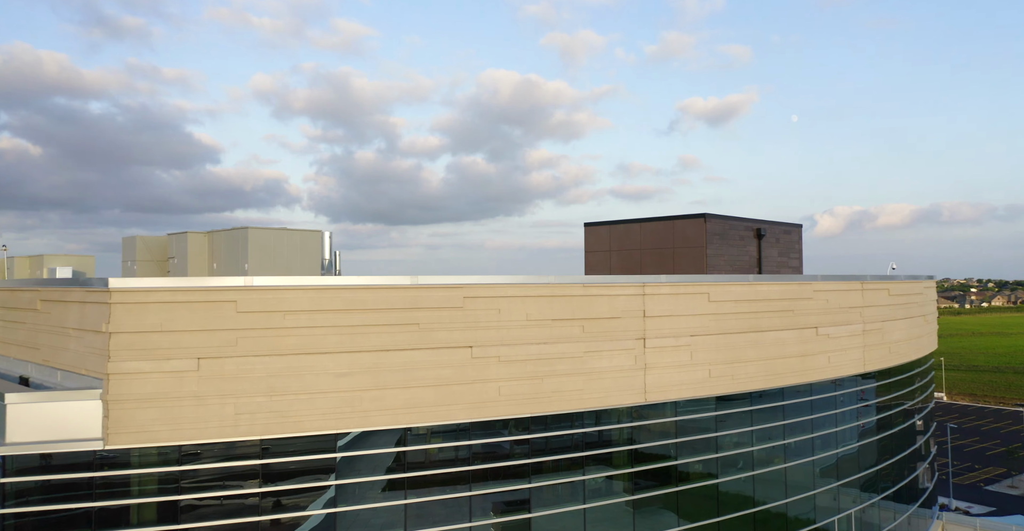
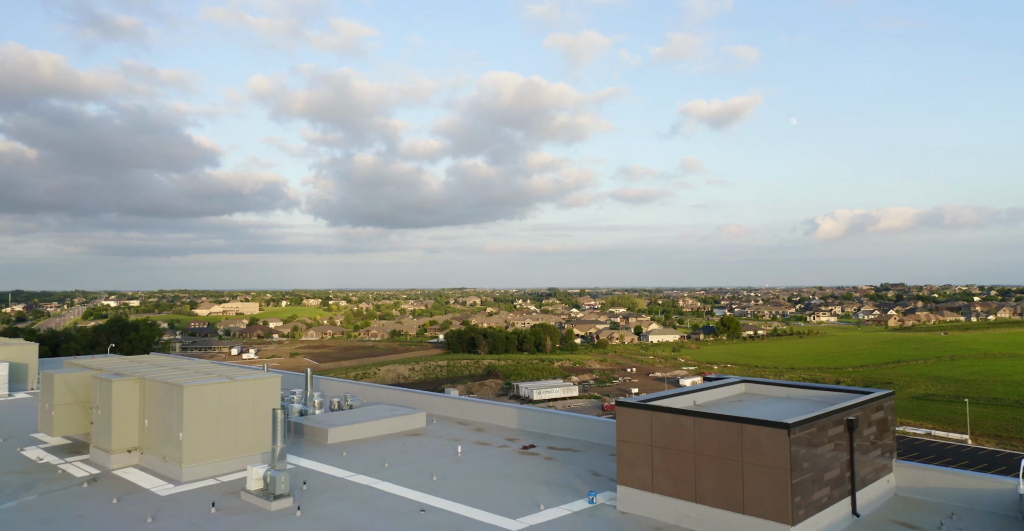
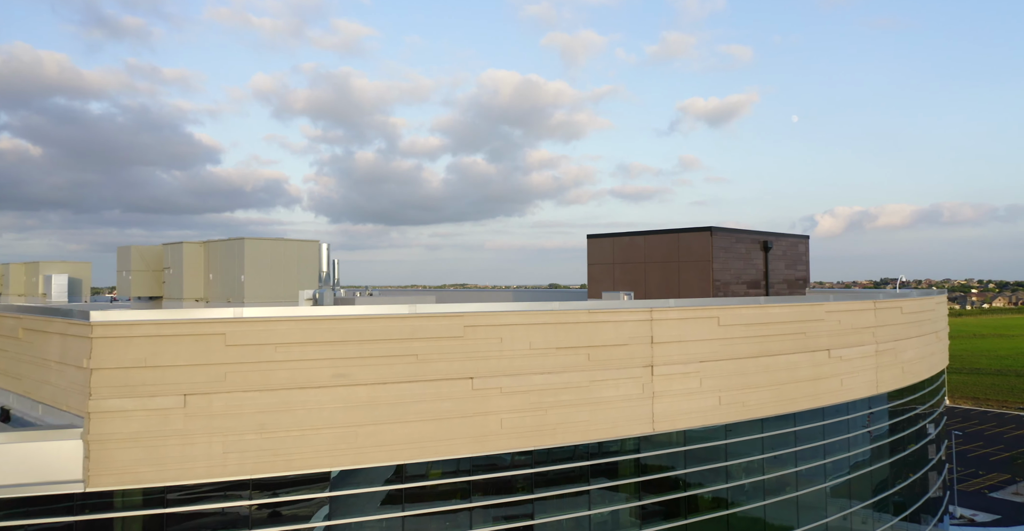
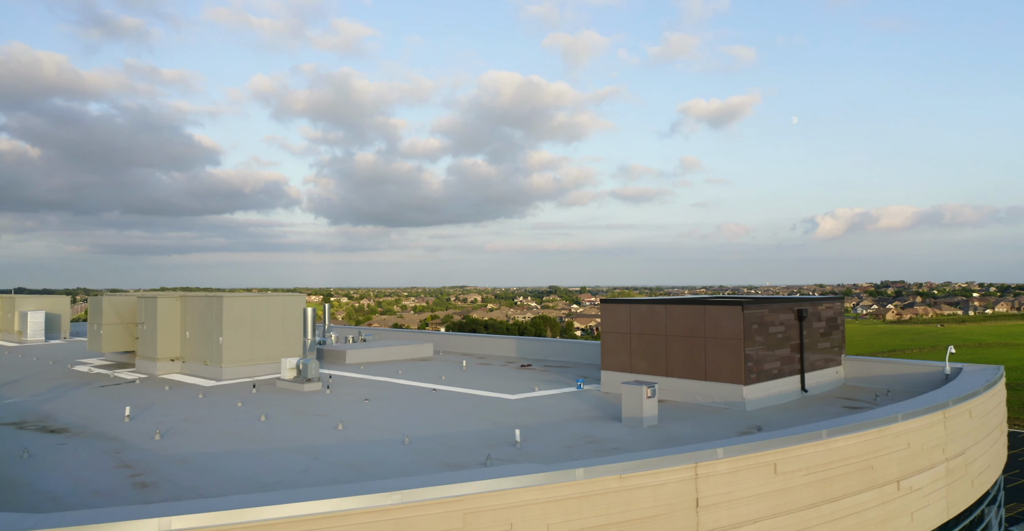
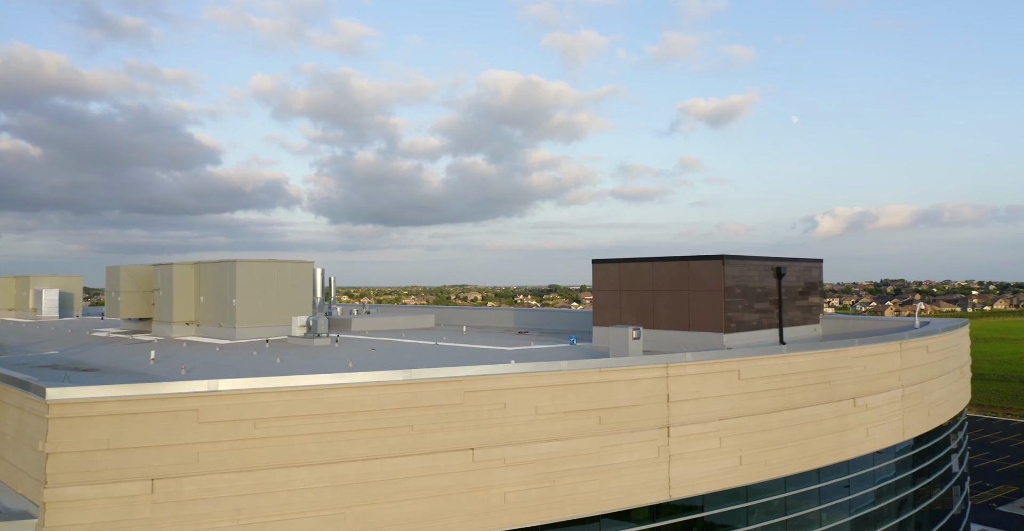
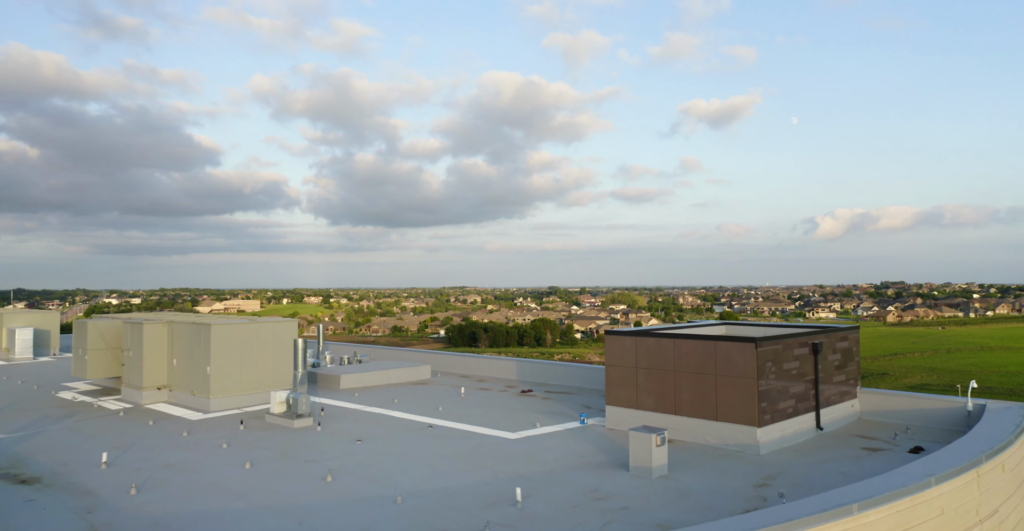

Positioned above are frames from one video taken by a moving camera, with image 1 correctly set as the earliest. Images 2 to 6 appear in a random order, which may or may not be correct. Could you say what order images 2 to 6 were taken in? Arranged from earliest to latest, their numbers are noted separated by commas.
3, 5, 4, 6, 2
